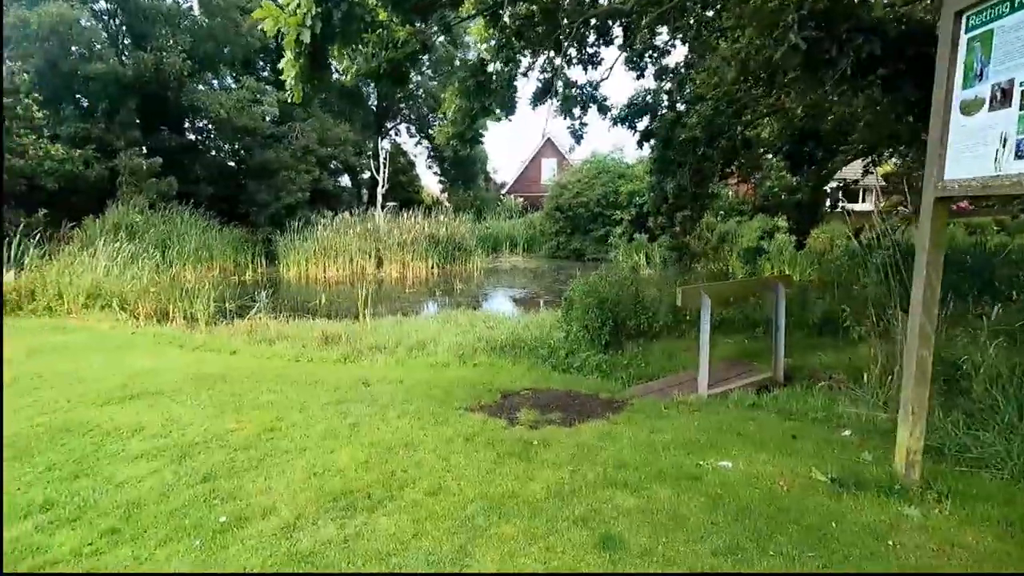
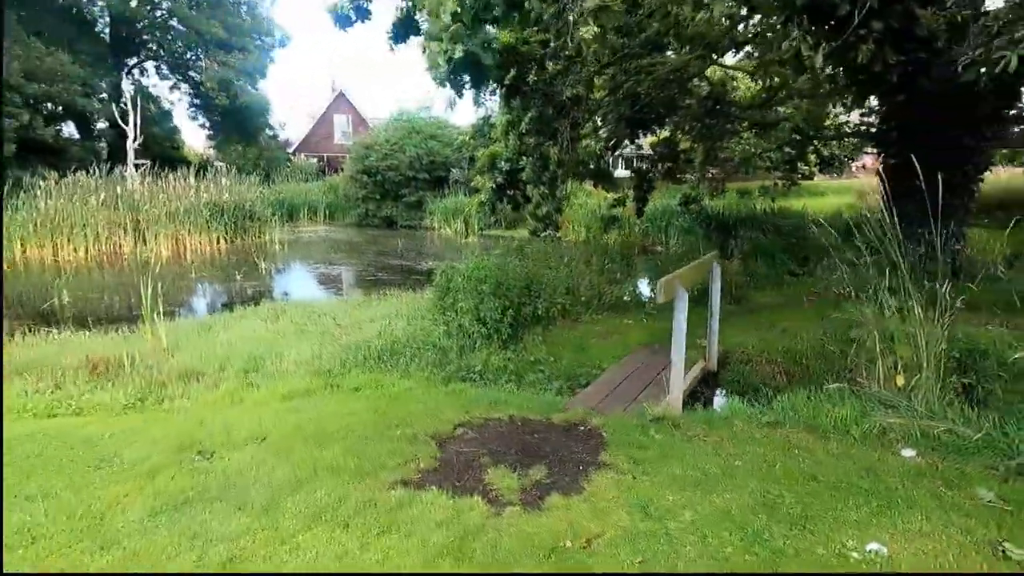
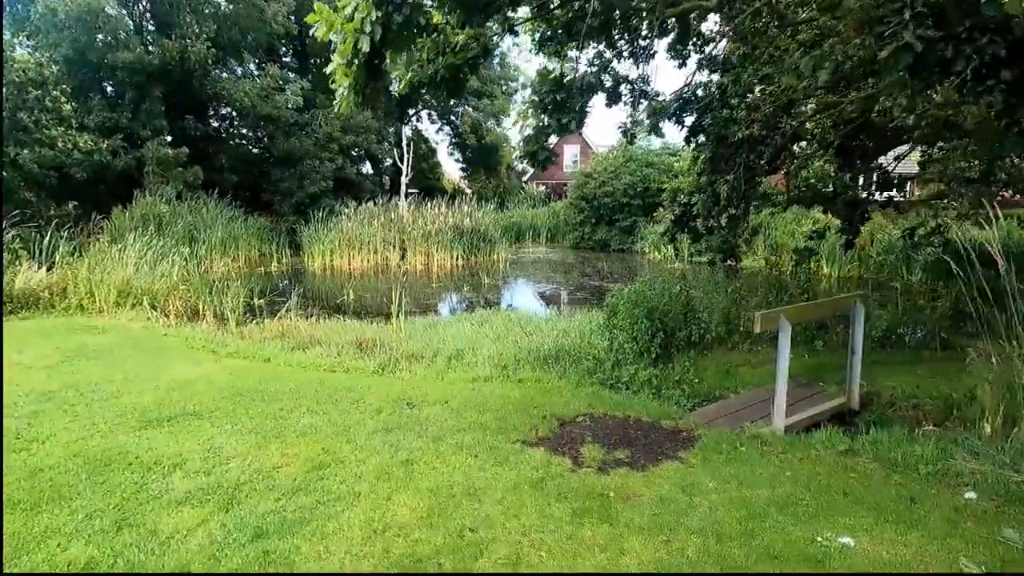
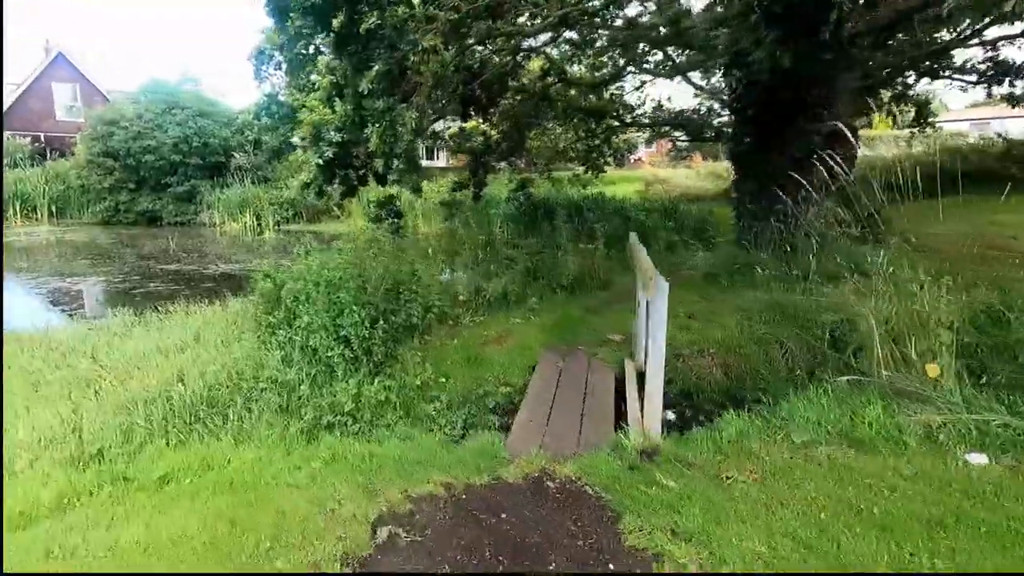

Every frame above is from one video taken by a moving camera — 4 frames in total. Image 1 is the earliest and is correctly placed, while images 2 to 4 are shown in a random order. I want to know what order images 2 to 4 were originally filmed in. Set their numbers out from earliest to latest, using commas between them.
3, 2, 4
